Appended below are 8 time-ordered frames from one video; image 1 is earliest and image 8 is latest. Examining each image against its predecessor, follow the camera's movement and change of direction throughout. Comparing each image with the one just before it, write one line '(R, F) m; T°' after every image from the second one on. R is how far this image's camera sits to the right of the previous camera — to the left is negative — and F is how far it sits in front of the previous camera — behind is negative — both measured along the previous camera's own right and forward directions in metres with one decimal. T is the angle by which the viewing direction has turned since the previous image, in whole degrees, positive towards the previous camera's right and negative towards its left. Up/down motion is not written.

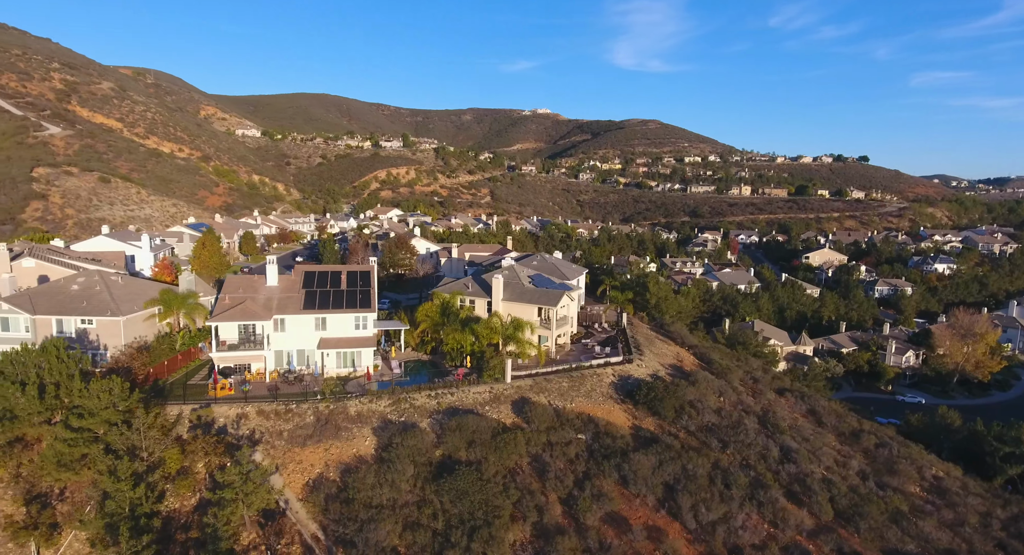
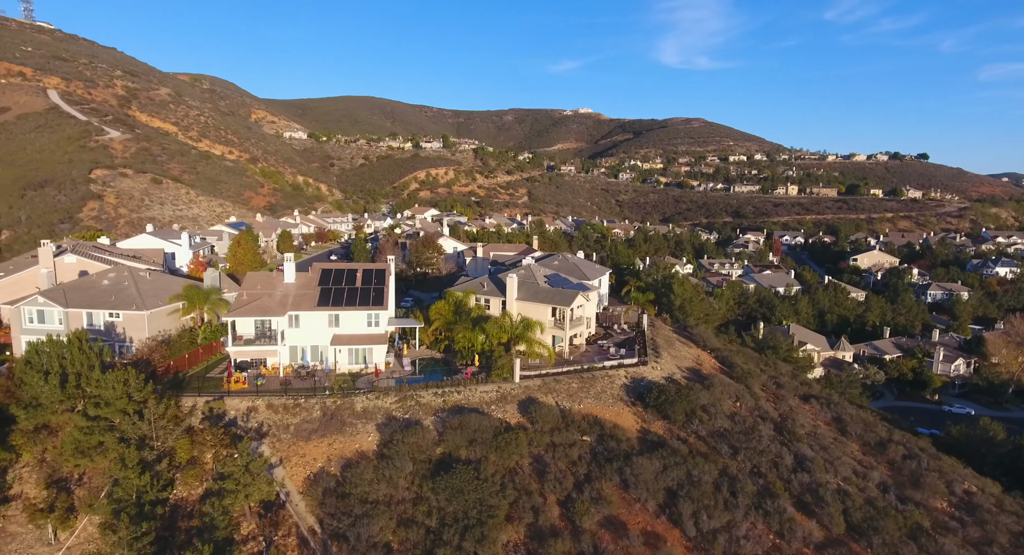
(+1.3, +0.1) m; -4°
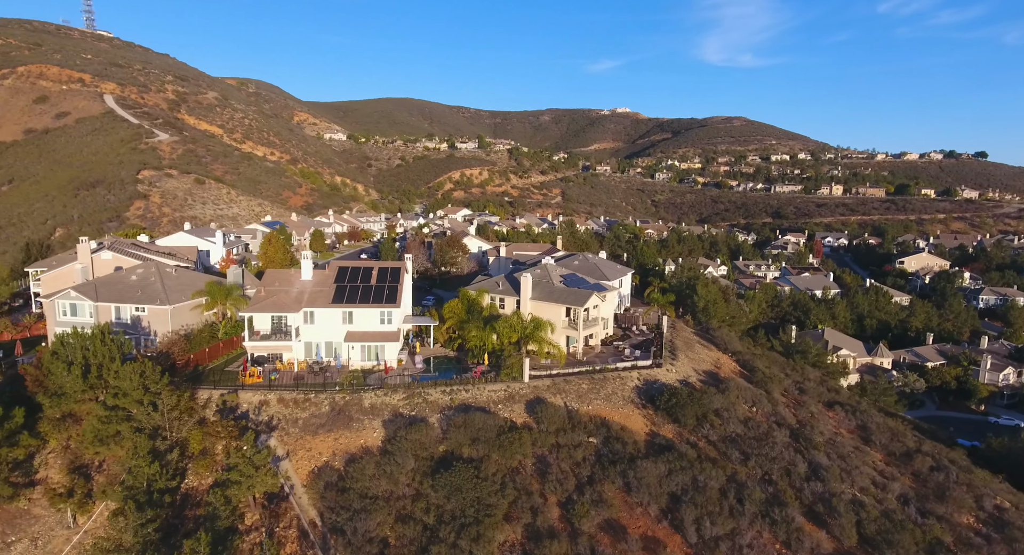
(+1.1, +0.1) m; -4°
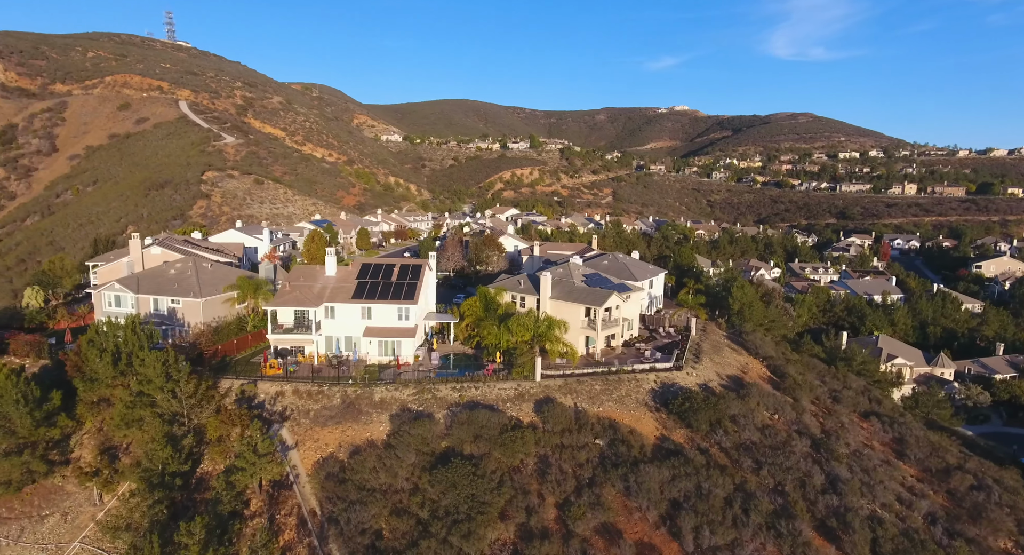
(+1.7, +0.1) m; -5°
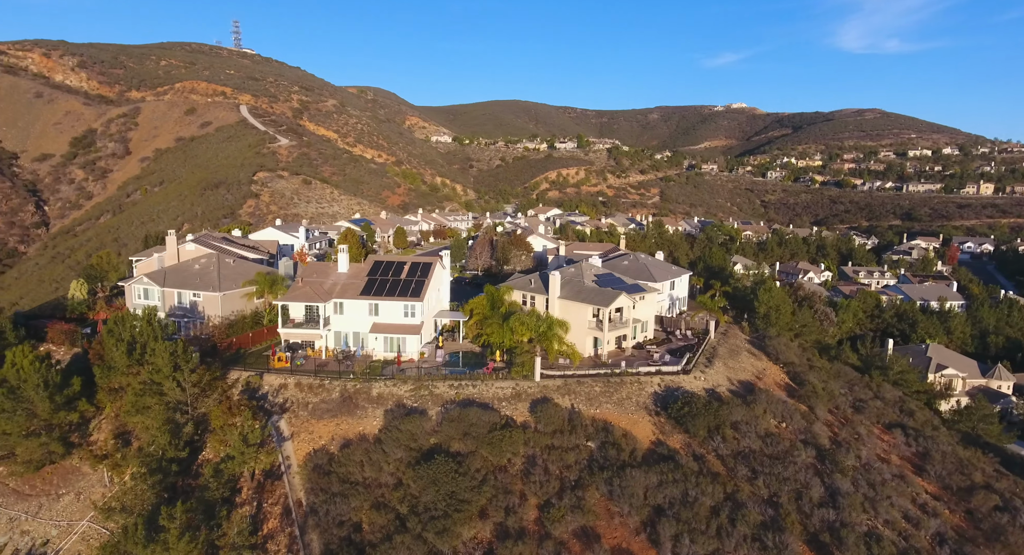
(+2.0, +0.2) m; -5°
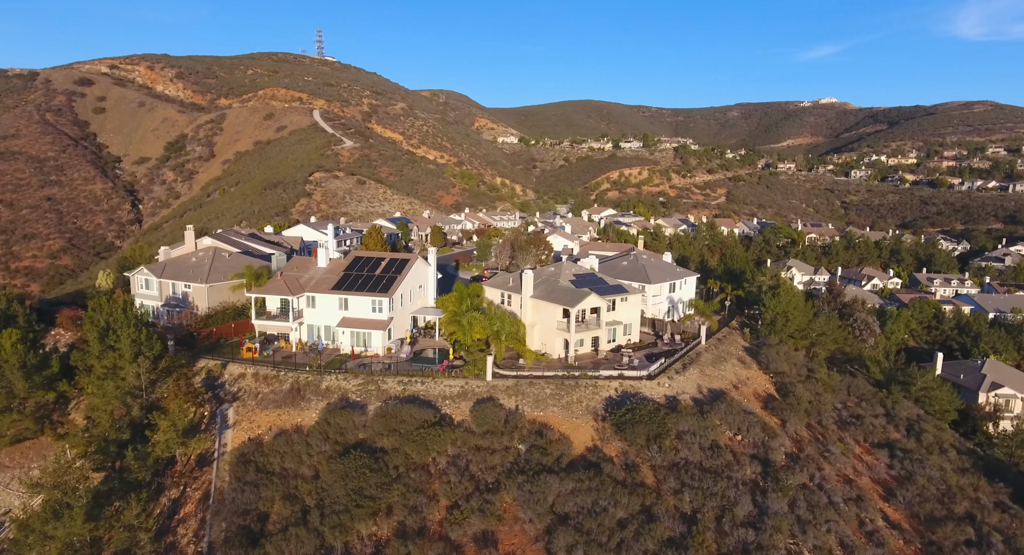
(+4.8, +0.7) m; -7°
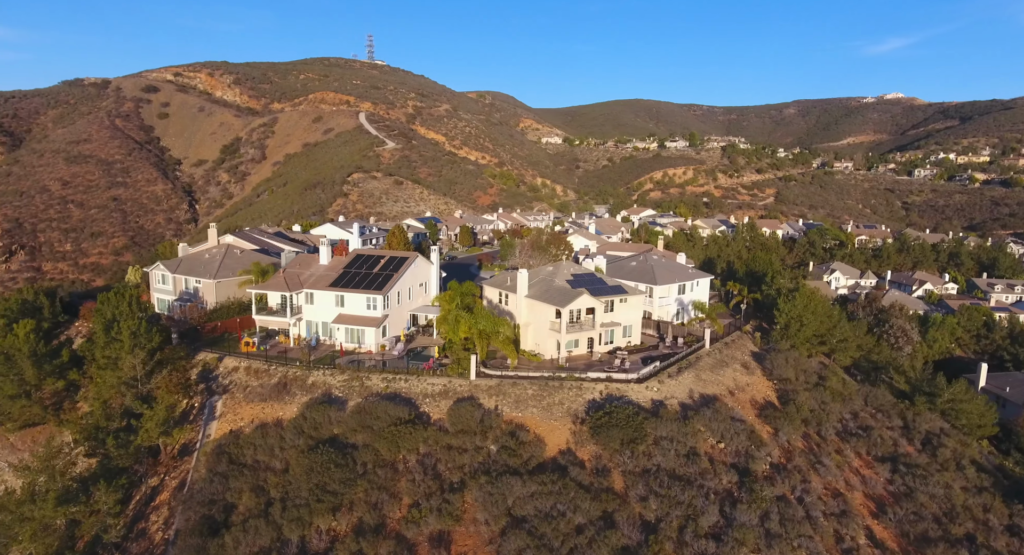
(+2.5, +0.3) m; -5°
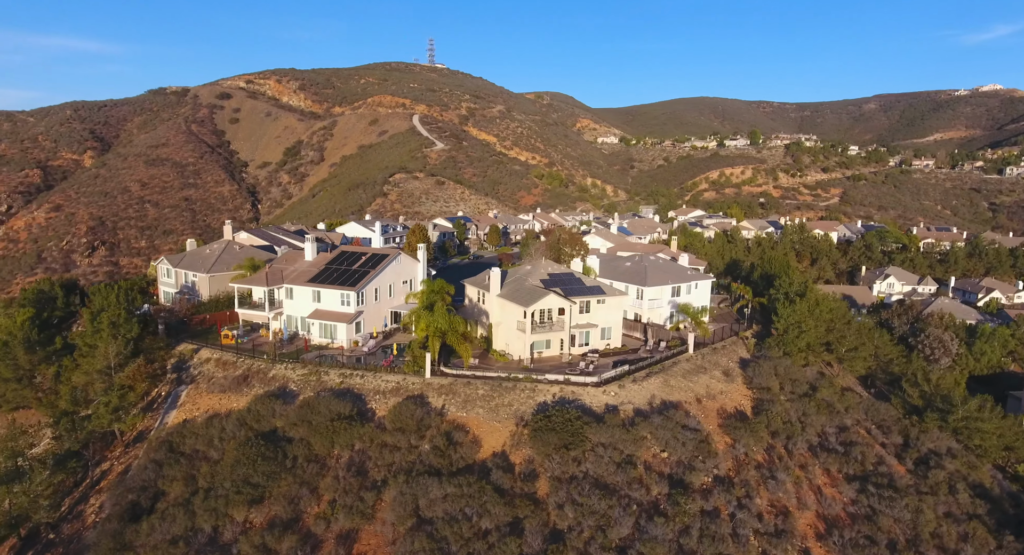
(+4.1, +0.7) m; -6°
